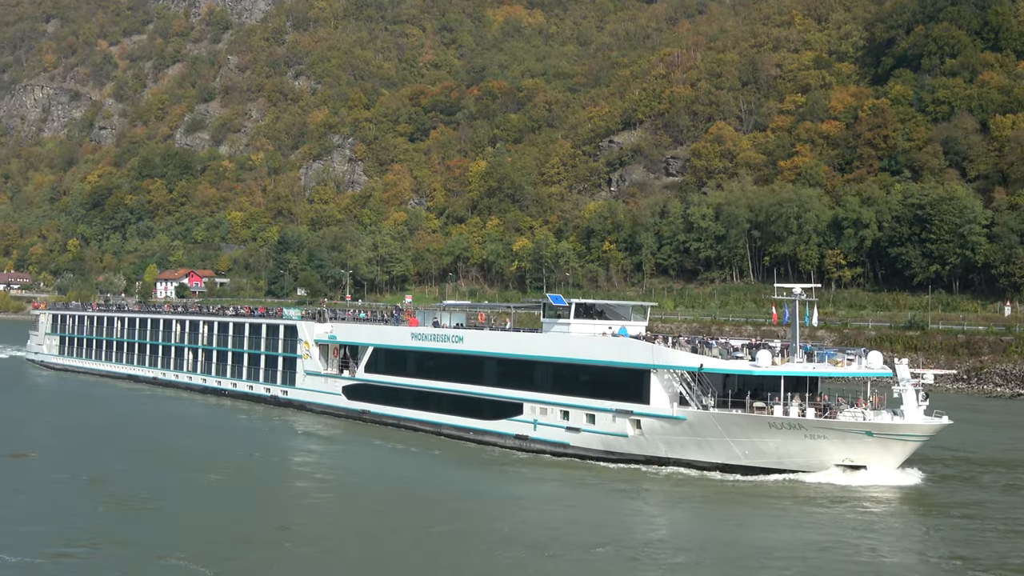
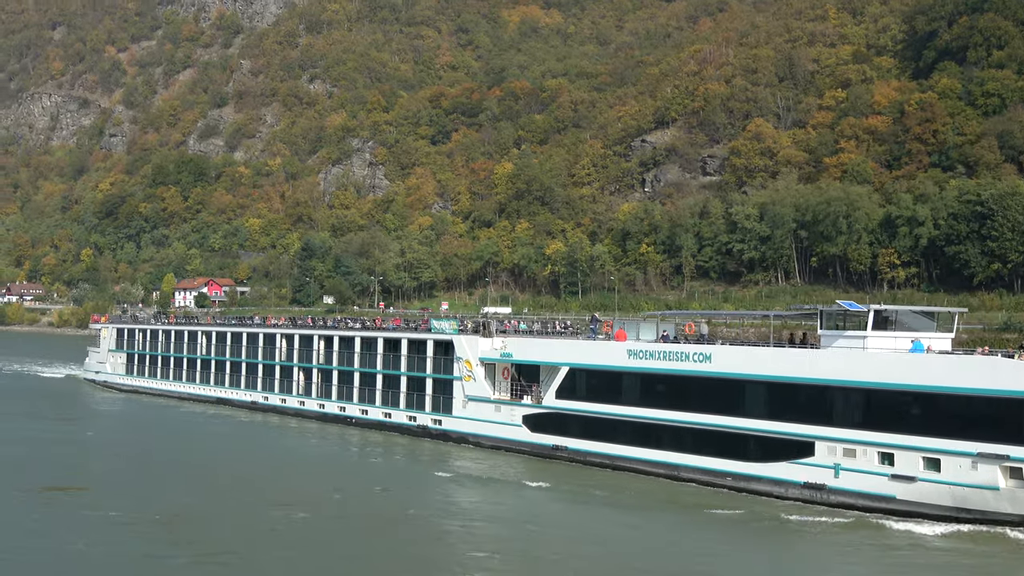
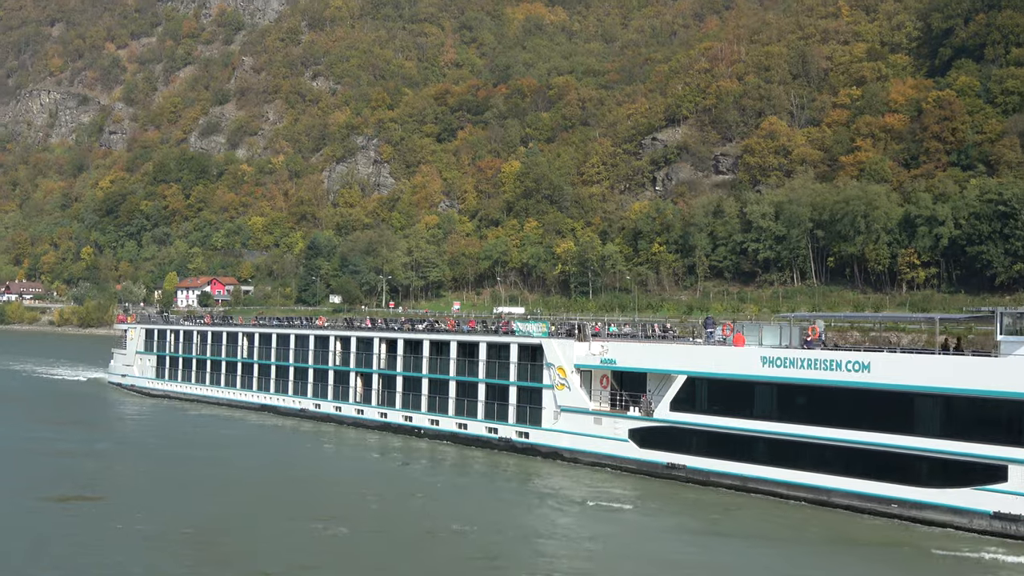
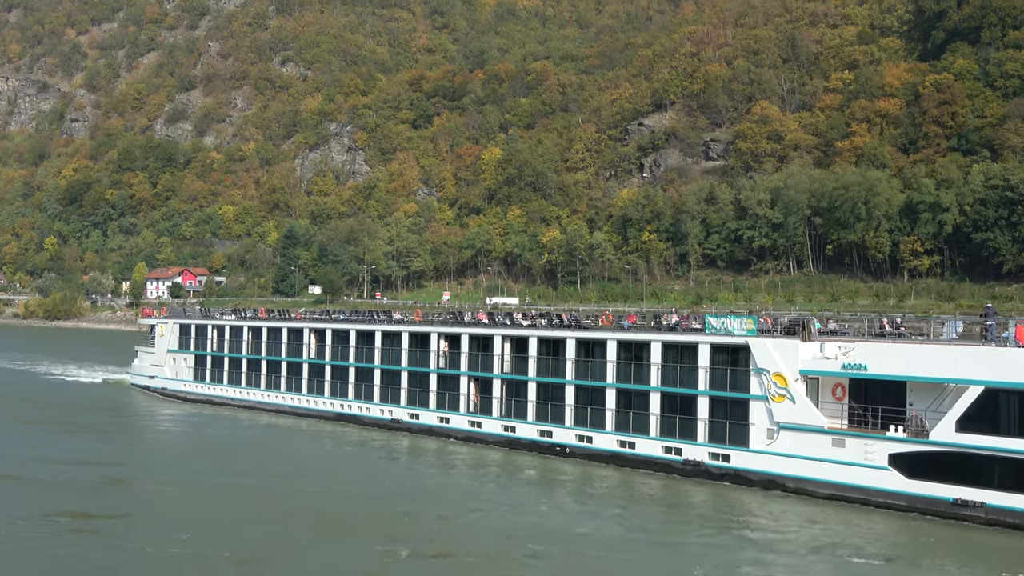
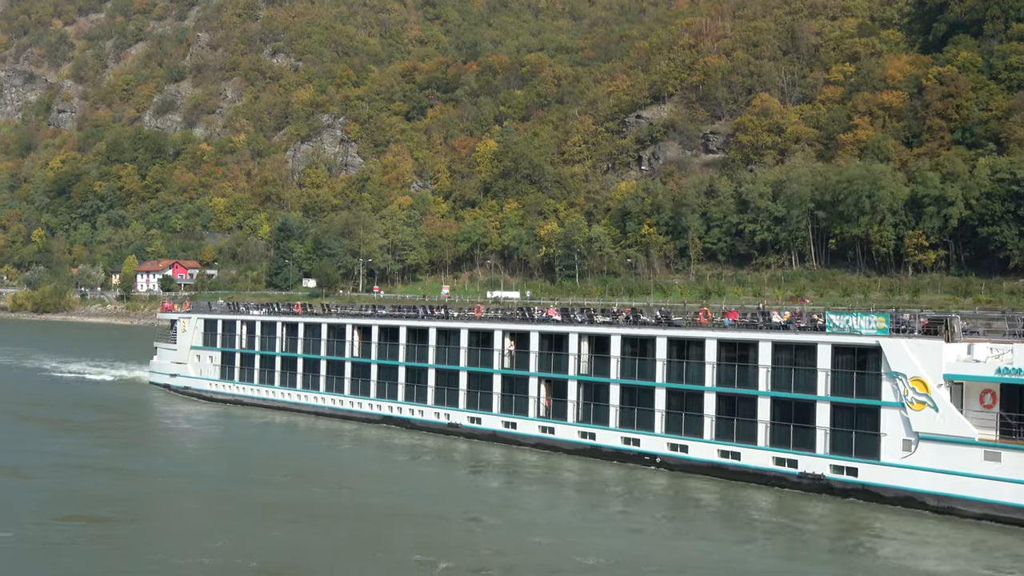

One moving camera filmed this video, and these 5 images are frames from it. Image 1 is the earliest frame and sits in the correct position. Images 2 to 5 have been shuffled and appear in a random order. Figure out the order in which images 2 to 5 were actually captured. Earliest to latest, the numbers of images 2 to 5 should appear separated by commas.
2, 3, 4, 5
